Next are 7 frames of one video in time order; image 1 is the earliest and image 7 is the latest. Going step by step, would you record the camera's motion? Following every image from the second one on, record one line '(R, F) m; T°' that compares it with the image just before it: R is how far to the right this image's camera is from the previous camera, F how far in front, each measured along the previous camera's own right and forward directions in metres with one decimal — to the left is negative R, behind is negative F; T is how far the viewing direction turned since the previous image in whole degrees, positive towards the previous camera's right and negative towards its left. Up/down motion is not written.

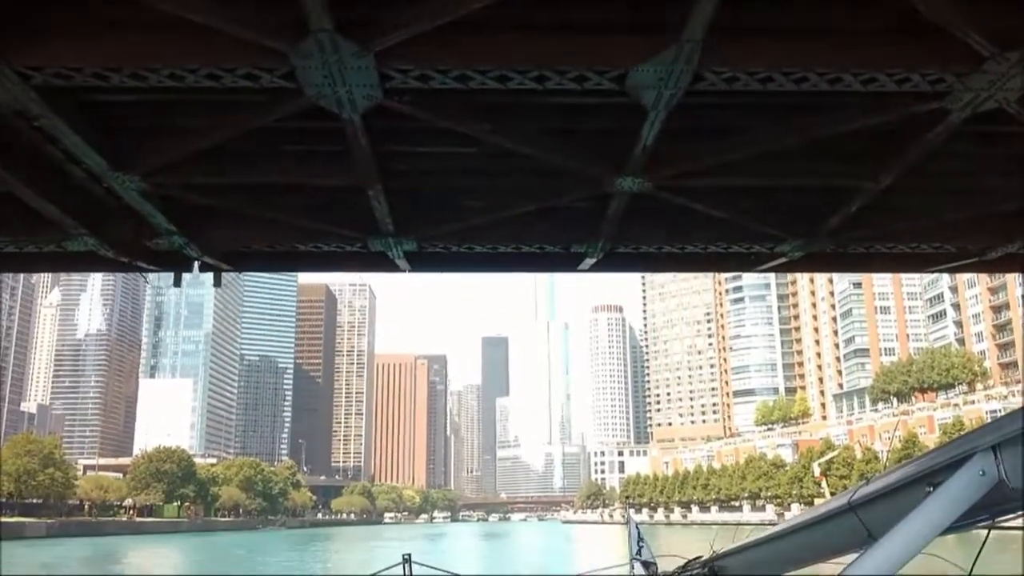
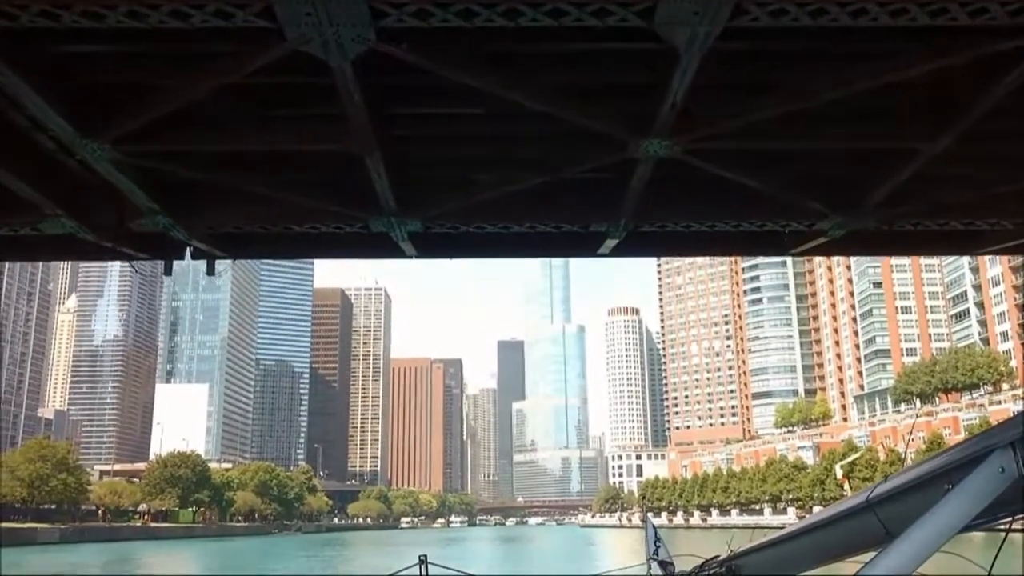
(0.0, +1.0) m; -1°
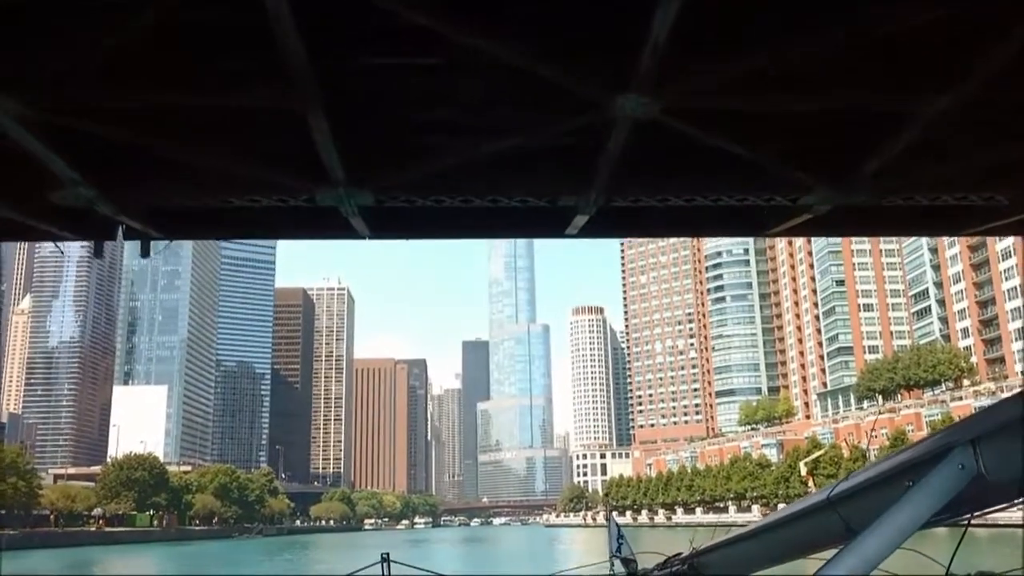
(0.0, +0.9) m; +2°
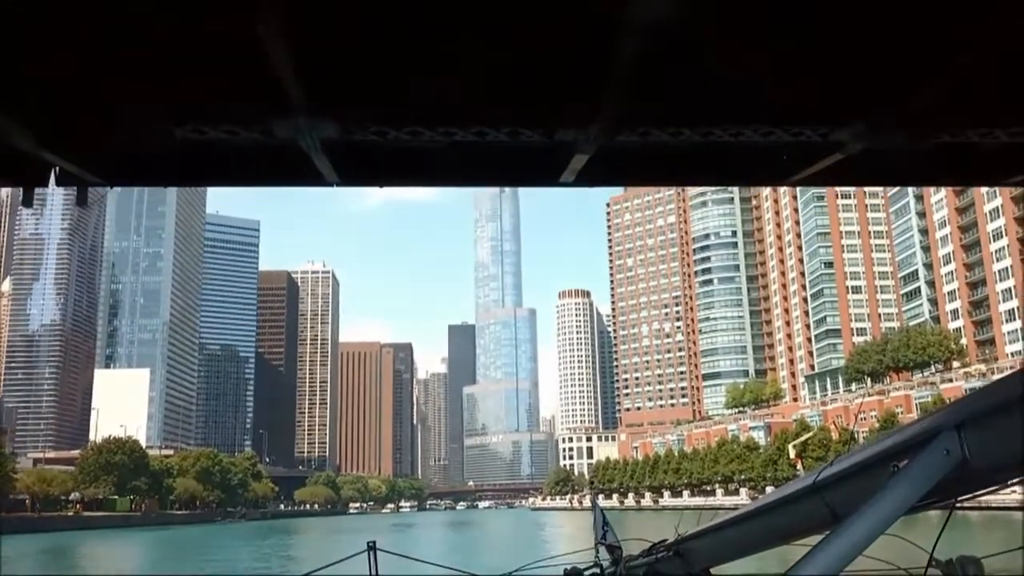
(0.0, +1.3) m; +1°
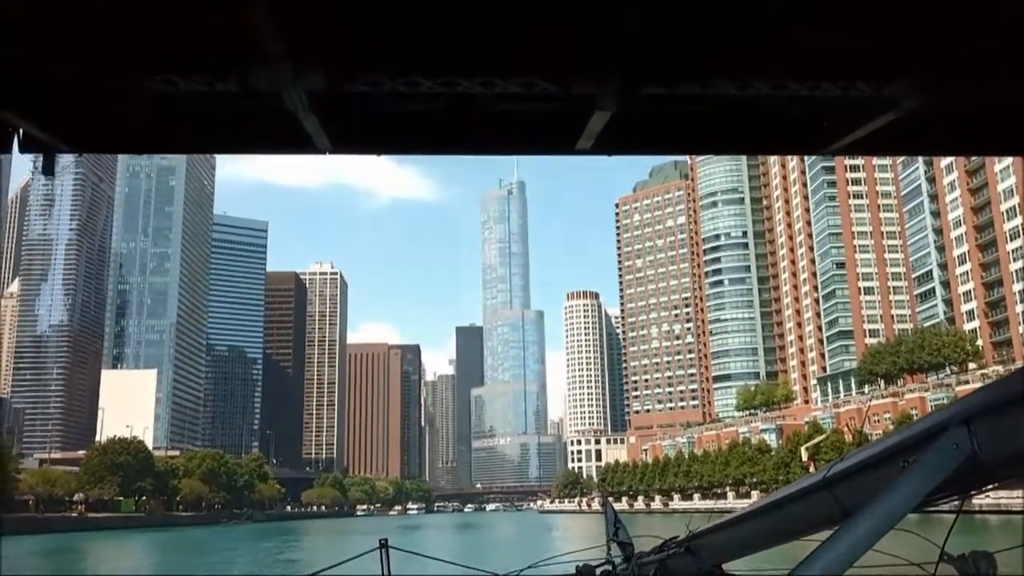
(0.0, +1.0) m; -1°
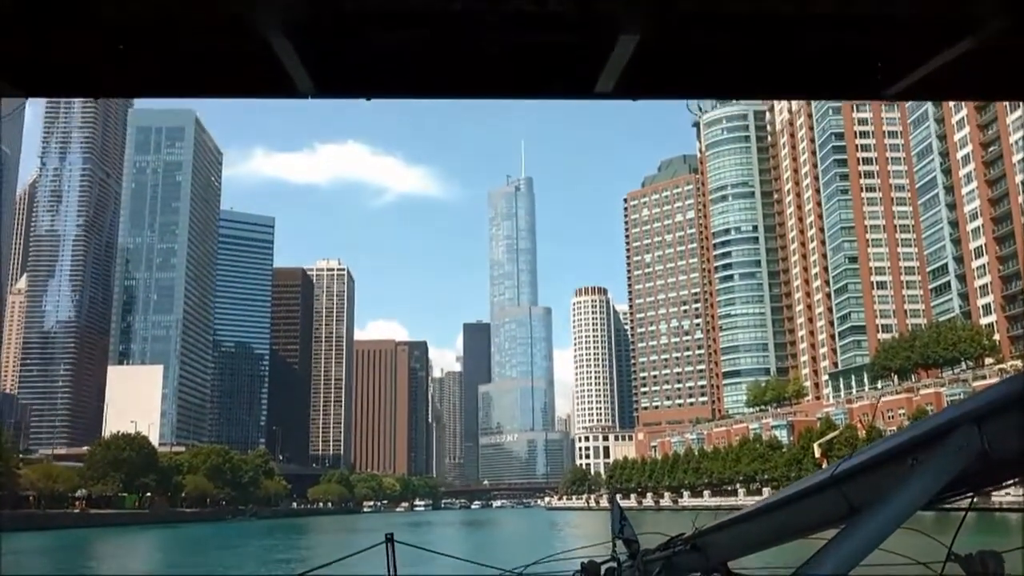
(0.0, +1.2) m; -1°
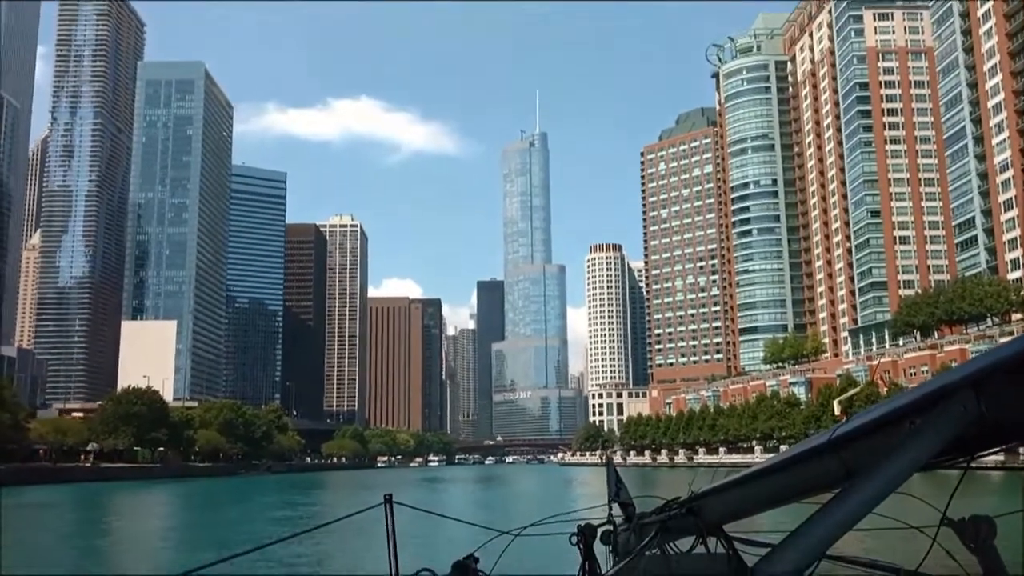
(+0.1, +1.8) m; -1°
